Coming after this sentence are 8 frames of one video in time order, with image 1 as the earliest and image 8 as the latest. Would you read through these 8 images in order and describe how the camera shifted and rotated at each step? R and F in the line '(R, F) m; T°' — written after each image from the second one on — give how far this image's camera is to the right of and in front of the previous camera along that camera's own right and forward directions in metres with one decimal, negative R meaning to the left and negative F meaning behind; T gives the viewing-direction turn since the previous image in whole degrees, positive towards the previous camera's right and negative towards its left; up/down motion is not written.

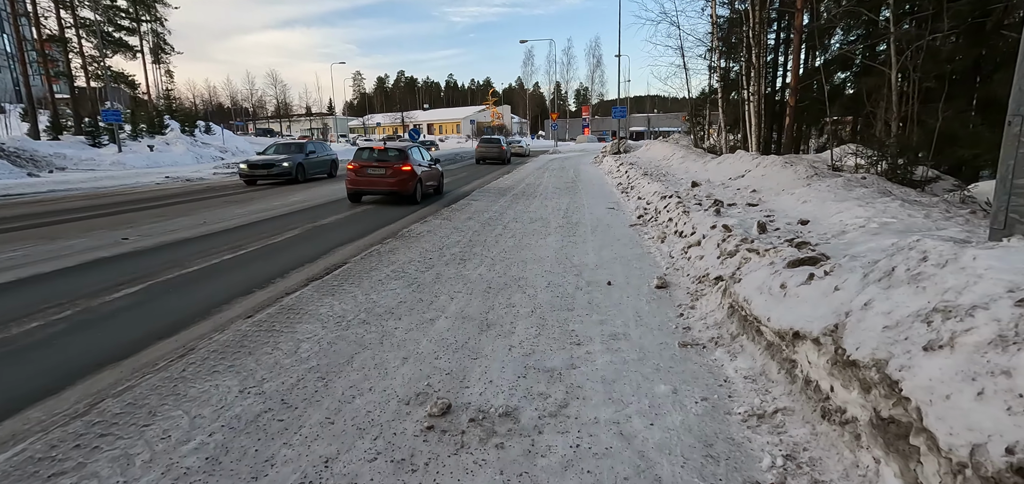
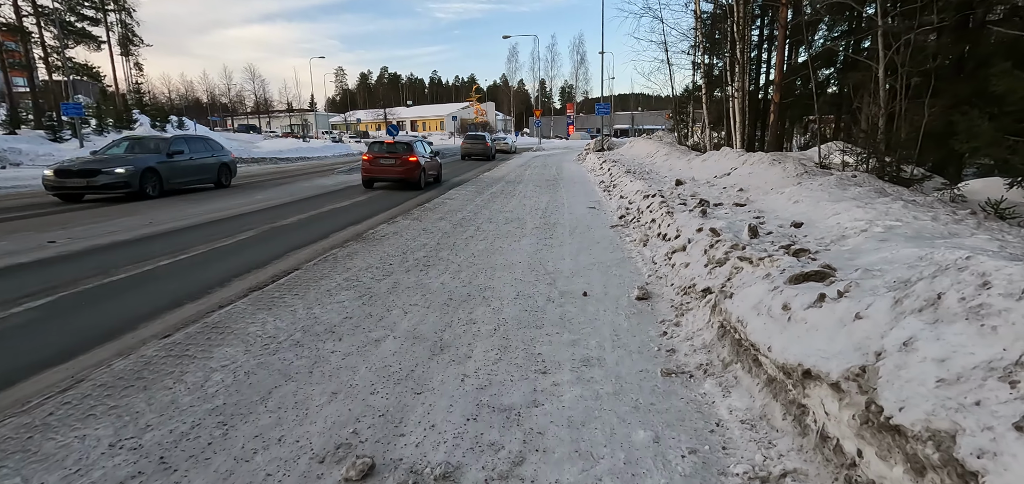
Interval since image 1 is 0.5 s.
(+0.2, +0.5) m; +2°
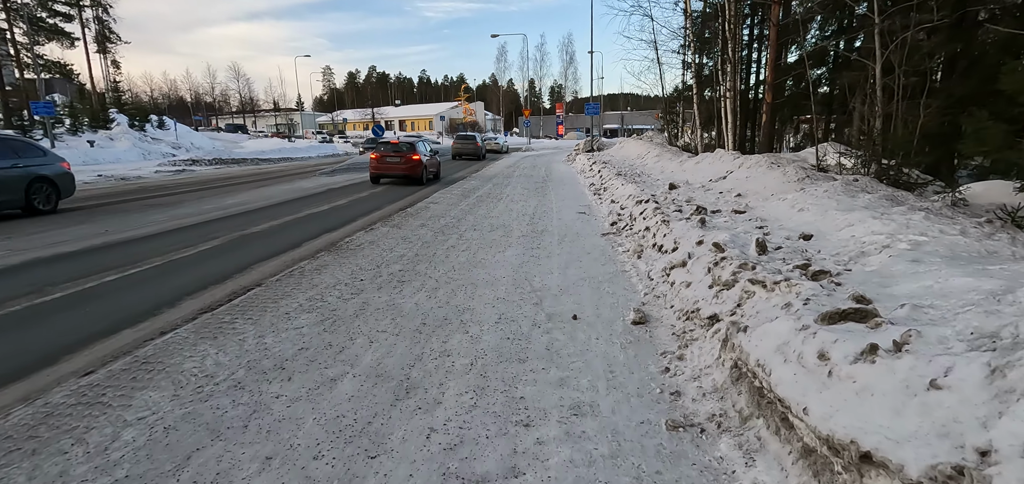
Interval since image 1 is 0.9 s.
(+0.1, +0.5) m; +1°
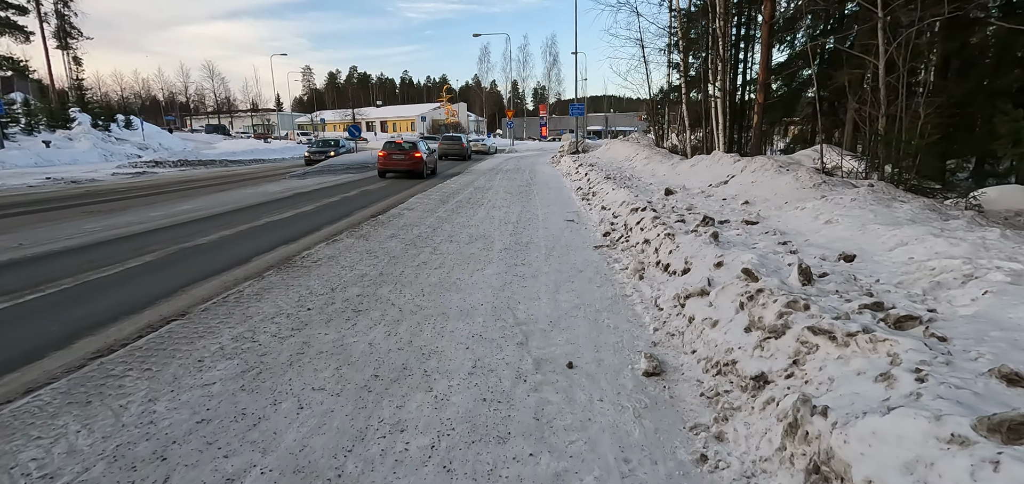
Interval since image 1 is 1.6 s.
(0.0, +0.9) m; +2°
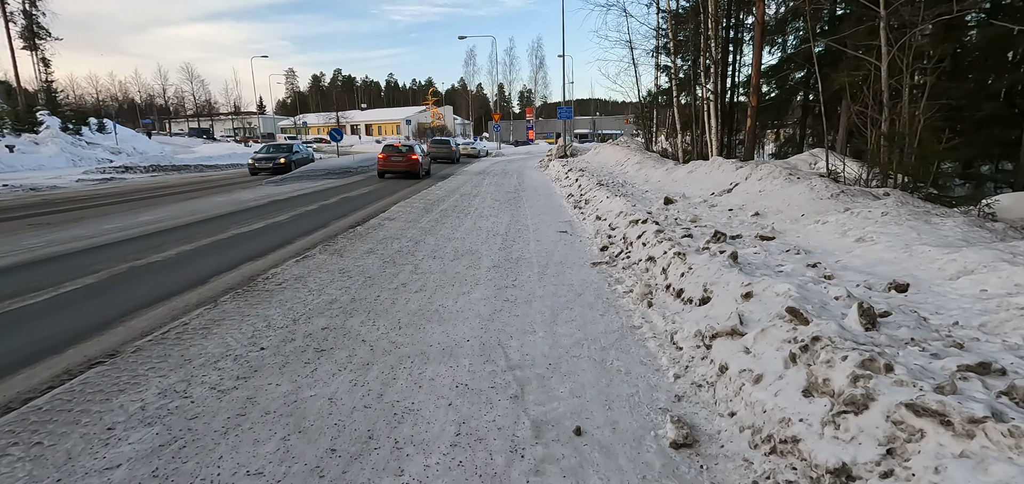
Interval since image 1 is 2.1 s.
(0.0, +0.6) m; +1°
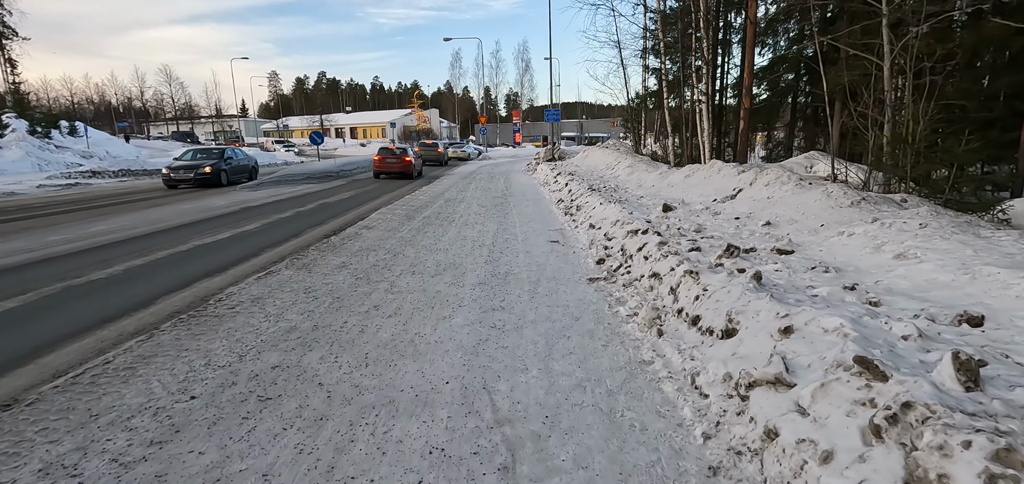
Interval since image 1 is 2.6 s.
(0.0, +0.6) m; +1°
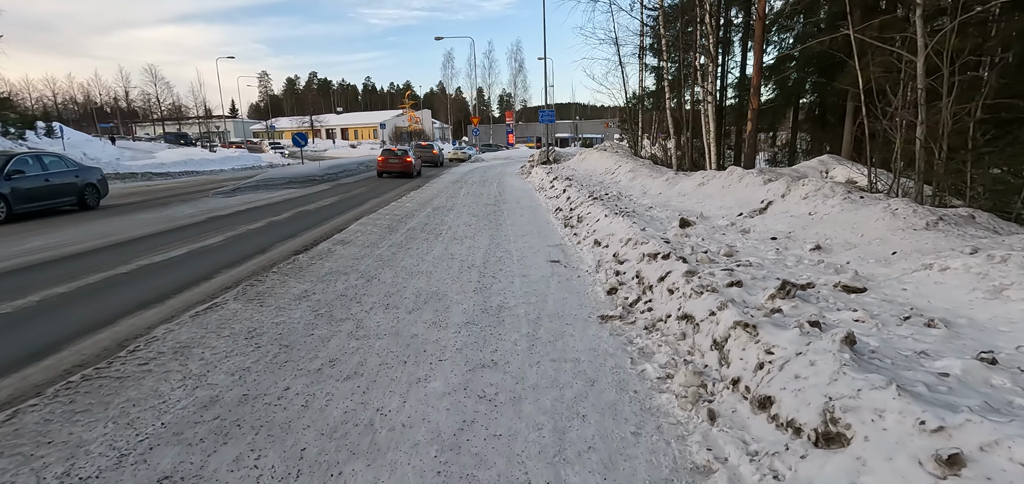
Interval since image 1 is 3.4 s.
(0.0, +1.0) m; +1°
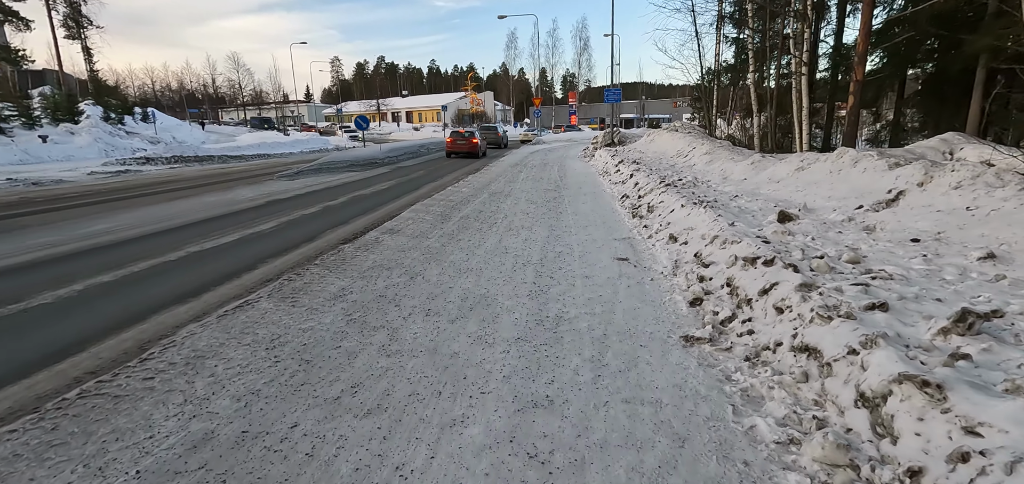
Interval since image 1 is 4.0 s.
(0.0, +0.8) m; -7°
